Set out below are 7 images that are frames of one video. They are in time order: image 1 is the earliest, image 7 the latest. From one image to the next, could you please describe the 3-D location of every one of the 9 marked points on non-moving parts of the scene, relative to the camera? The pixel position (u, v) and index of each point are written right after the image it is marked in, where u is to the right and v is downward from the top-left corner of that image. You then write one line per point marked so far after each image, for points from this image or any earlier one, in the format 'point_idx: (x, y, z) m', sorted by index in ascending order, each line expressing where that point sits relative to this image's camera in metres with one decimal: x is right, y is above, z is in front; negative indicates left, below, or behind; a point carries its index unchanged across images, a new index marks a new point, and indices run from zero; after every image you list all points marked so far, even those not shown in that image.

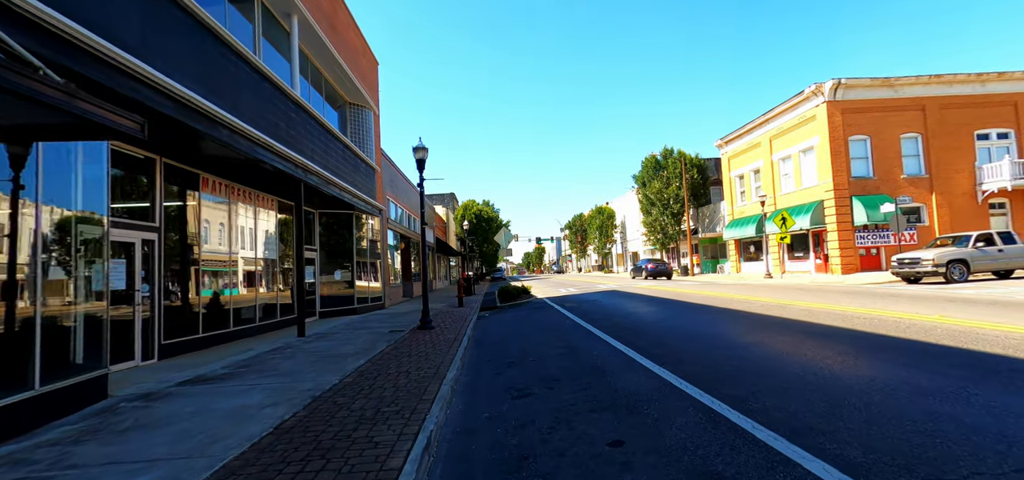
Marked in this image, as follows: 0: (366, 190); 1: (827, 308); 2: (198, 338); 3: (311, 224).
0: (-5.8, +1.9, +15.9) m
1: (+6.4, -1.4, +8.4) m
2: (-6.7, -2.1, +8.8) m
3: (-7.2, +0.5, +14.4) m
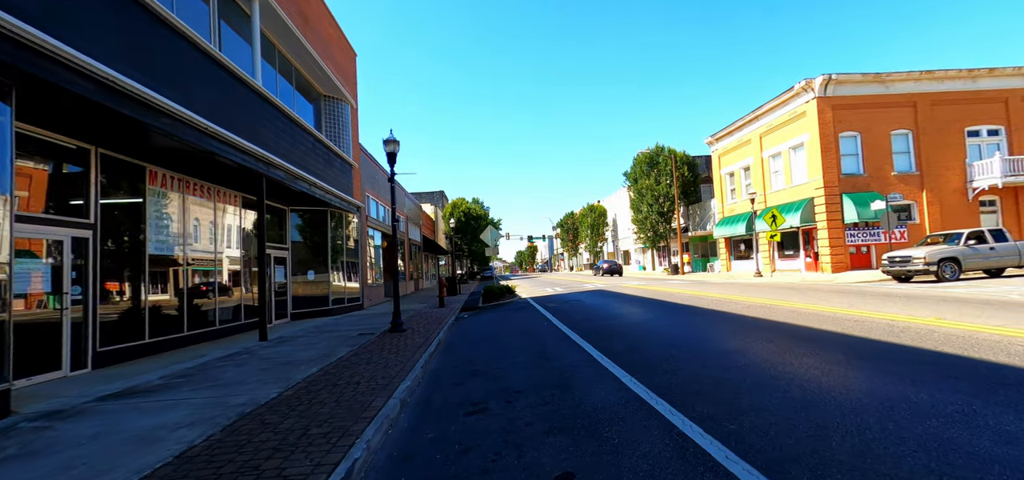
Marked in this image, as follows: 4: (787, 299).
0: (-6.5, +2.0, +15.3) m
1: (+5.9, -1.3, +7.9) m
2: (-7.3, -2.1, +8.1) m
3: (-7.8, +0.6, +13.7) m
4: (+7.4, -1.6, +11.1) m
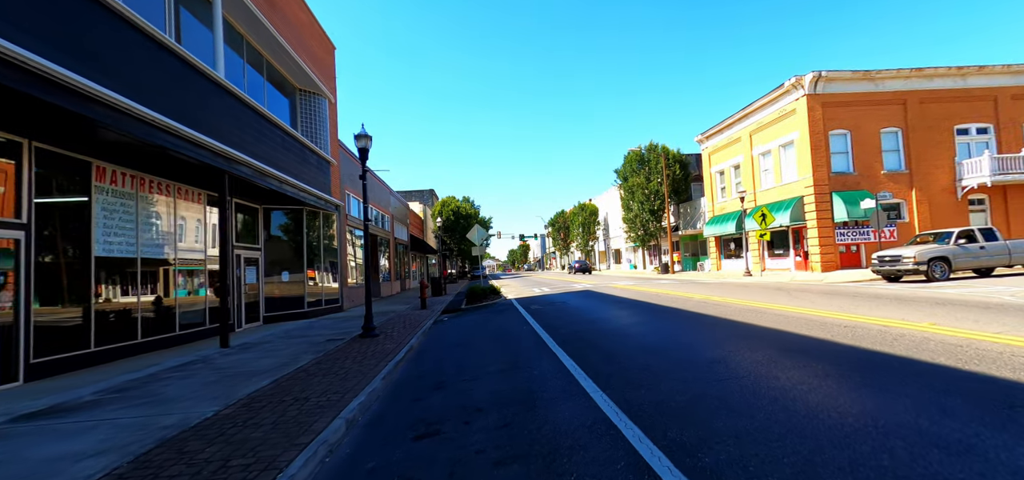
0: (-7.1, +2.0, +14.7) m
1: (+5.4, -1.3, +7.5) m
2: (-7.8, -2.1, +7.6) m
3: (-8.4, +0.6, +13.1) m
4: (+6.9, -1.6, +10.7) m
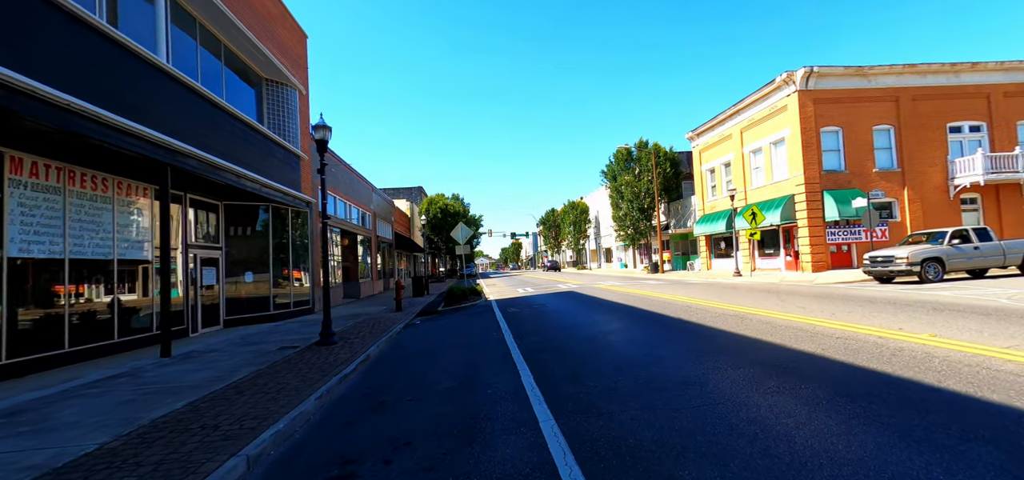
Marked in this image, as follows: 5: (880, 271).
0: (-7.8, +2.1, +13.9) m
1: (+4.8, -1.4, +6.9) m
2: (-8.4, -2.1, +6.8) m
3: (-9.1, +0.6, +12.3) m
4: (+6.2, -1.6, +10.2) m
5: (+13.8, -1.2, +15.4) m
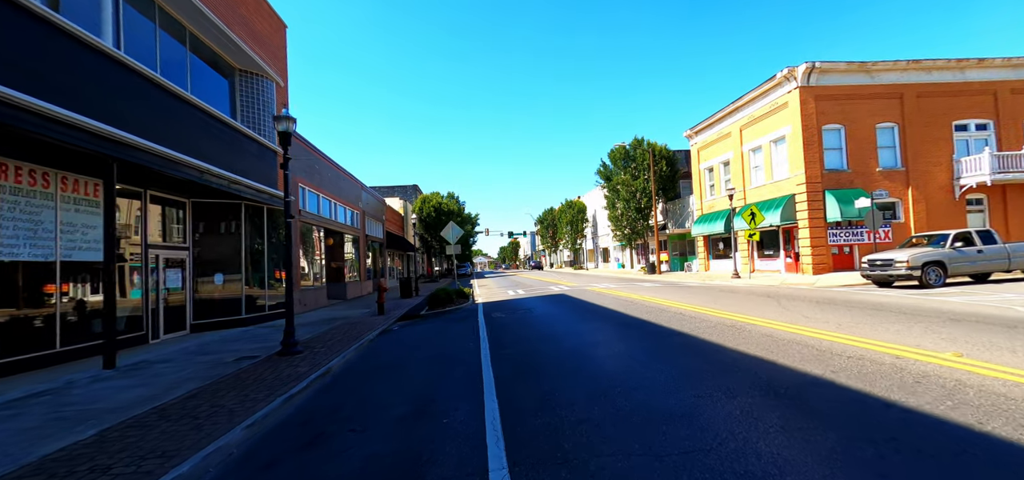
0: (-8.2, +2.1, +13.2) m
1: (+4.4, -1.4, +6.3) m
2: (-8.8, -2.1, +6.1) m
3: (-9.5, +0.6, +11.6) m
4: (+5.8, -1.6, +9.5) m
5: (+13.4, -1.2, +14.8) m
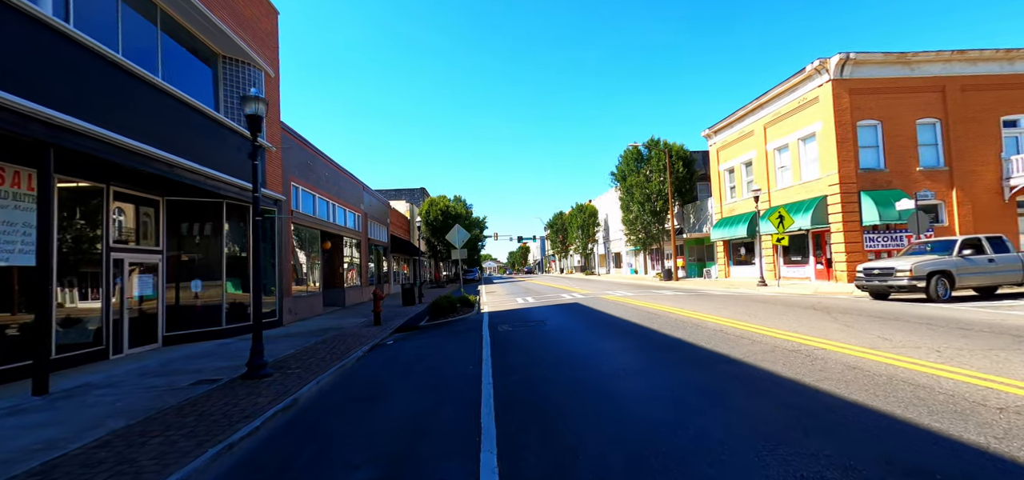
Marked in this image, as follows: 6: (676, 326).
0: (-8.0, +2.0, +12.1) m
1: (+4.5, -1.5, +4.8) m
2: (-8.7, -2.1, +4.9) m
3: (-9.3, +0.6, +10.5) m
4: (+6.0, -1.7, +8.0) m
5: (+13.7, -1.4, +13.1) m
6: (+3.6, -1.9, +9.0) m
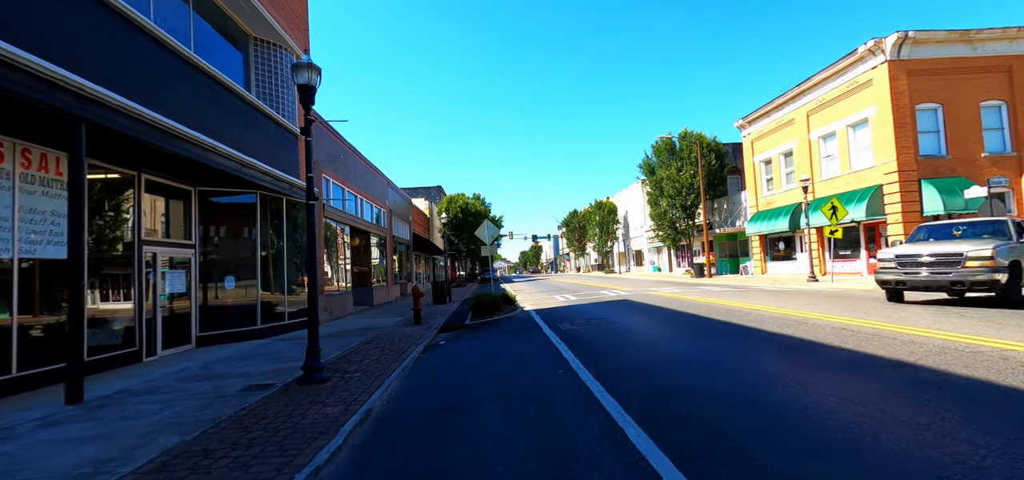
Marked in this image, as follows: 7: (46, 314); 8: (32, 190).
0: (-6.6, +2.2, +11.3) m
1: (+5.8, -1.2, +3.8) m
2: (-7.4, -1.9, +4.2) m
3: (-7.9, +0.7, +9.7) m
4: (+7.4, -1.4, +6.9) m
5: (+15.2, -1.0, +11.9) m
6: (+5.0, -1.6, +8.0) m
7: (-7.4, -1.1, +6.5) m
8: (-7.7, +0.8, +6.8) m
